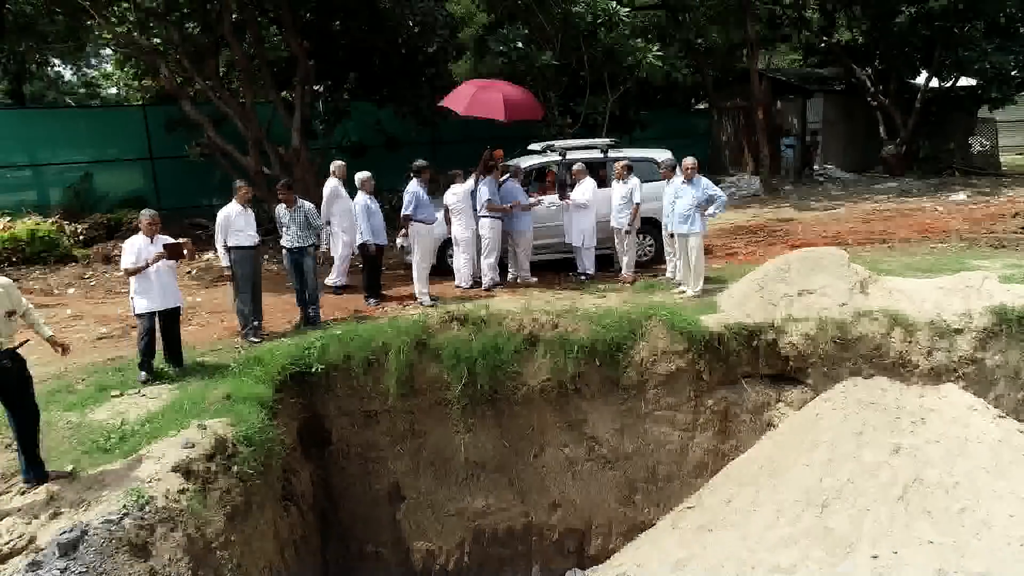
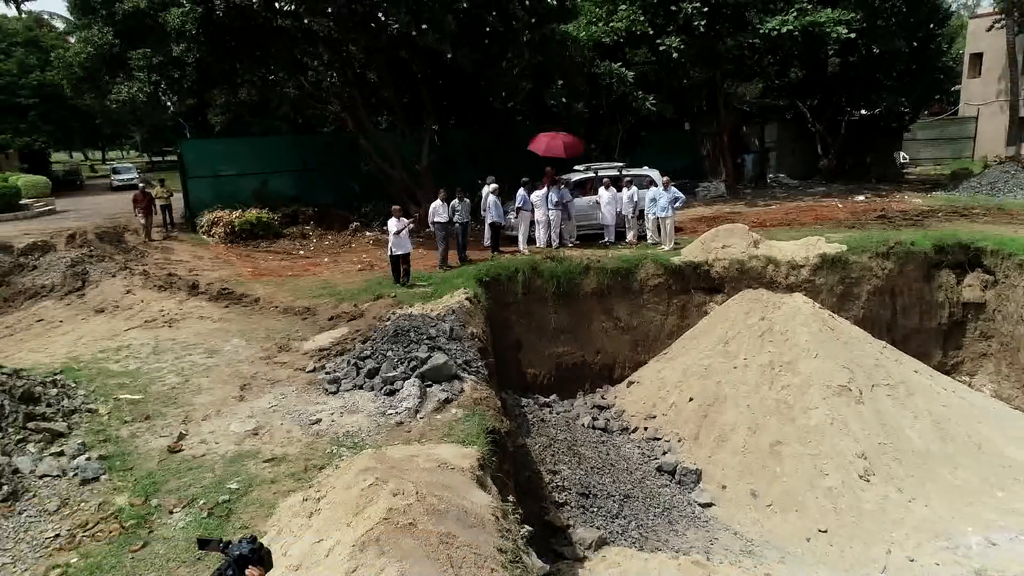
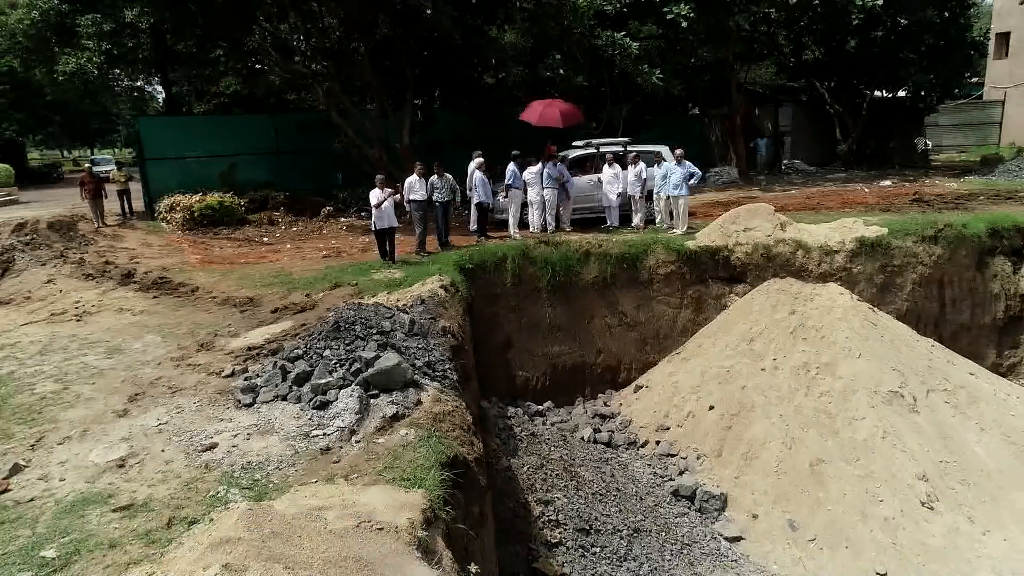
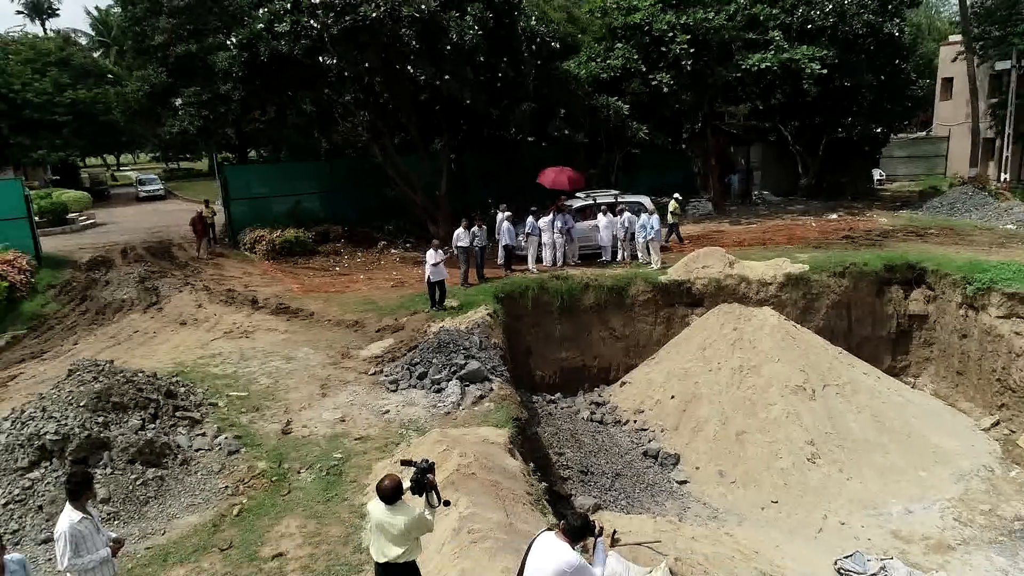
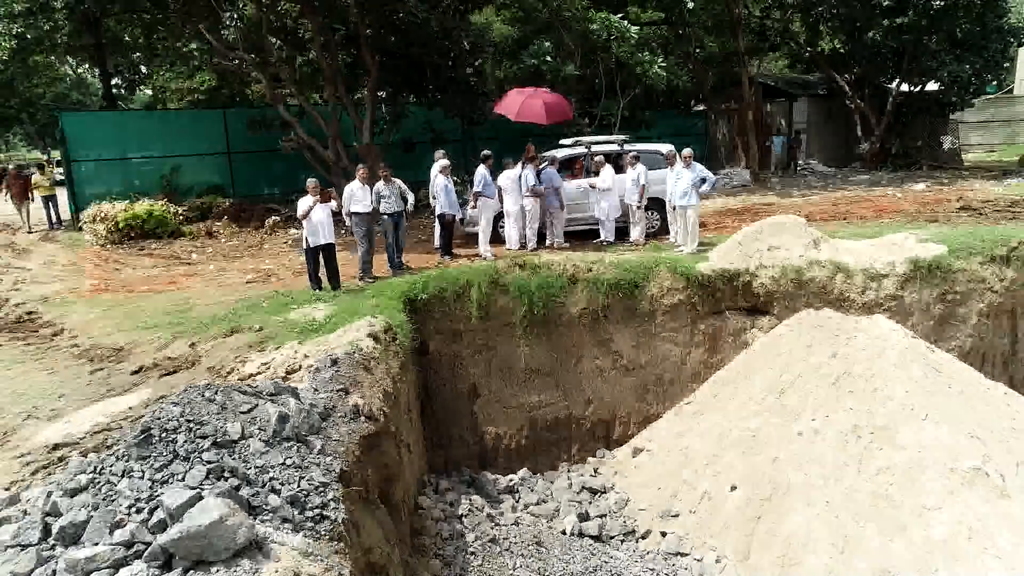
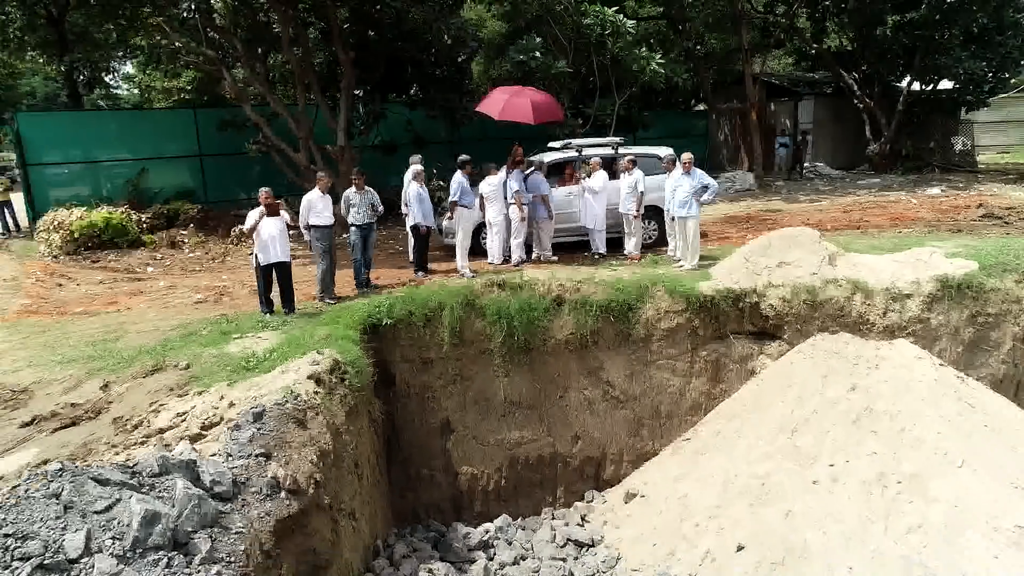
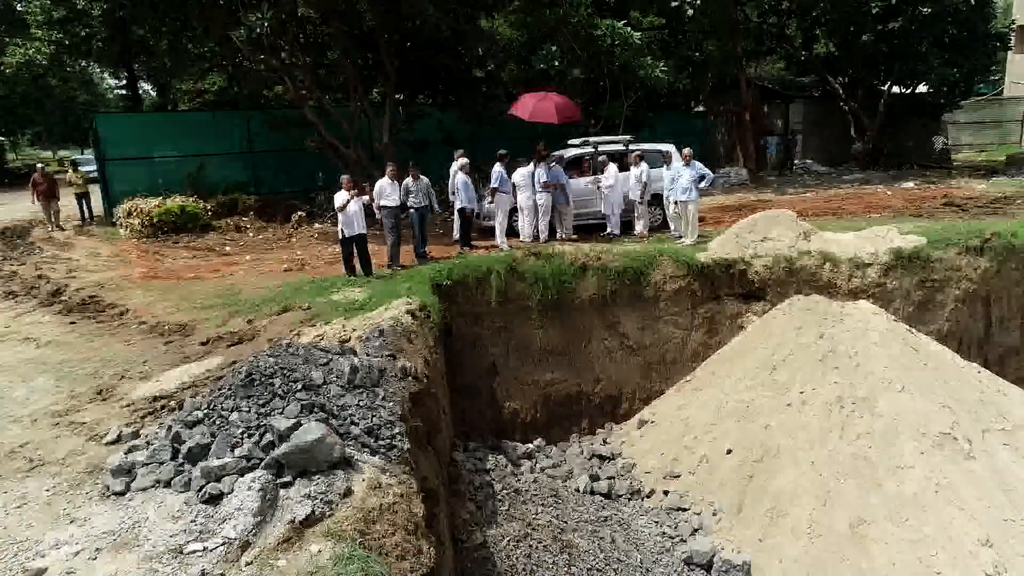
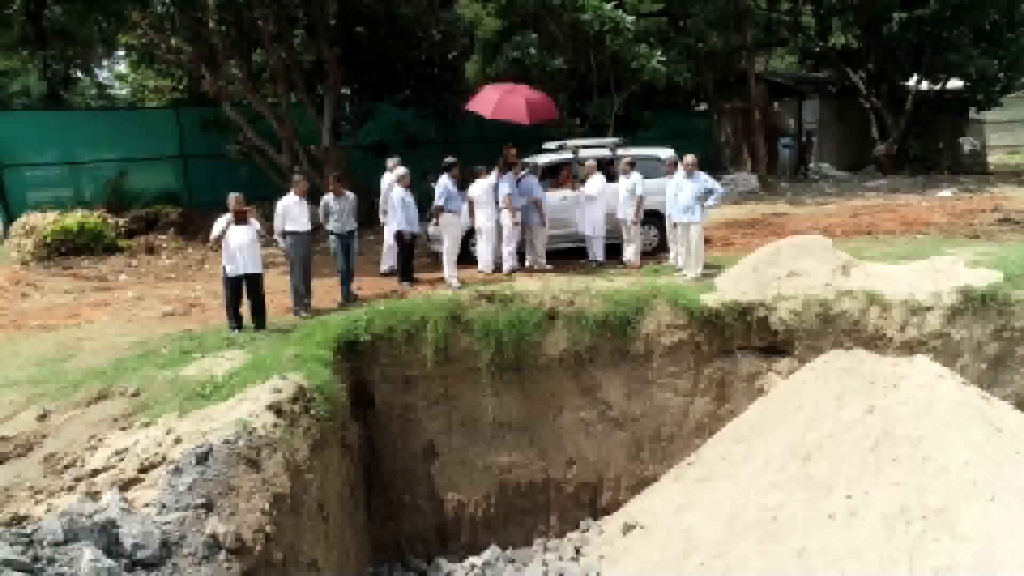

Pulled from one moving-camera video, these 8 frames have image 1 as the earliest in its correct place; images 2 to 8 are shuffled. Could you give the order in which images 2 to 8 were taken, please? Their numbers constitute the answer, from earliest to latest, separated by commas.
8, 6, 5, 7, 3, 2, 4
